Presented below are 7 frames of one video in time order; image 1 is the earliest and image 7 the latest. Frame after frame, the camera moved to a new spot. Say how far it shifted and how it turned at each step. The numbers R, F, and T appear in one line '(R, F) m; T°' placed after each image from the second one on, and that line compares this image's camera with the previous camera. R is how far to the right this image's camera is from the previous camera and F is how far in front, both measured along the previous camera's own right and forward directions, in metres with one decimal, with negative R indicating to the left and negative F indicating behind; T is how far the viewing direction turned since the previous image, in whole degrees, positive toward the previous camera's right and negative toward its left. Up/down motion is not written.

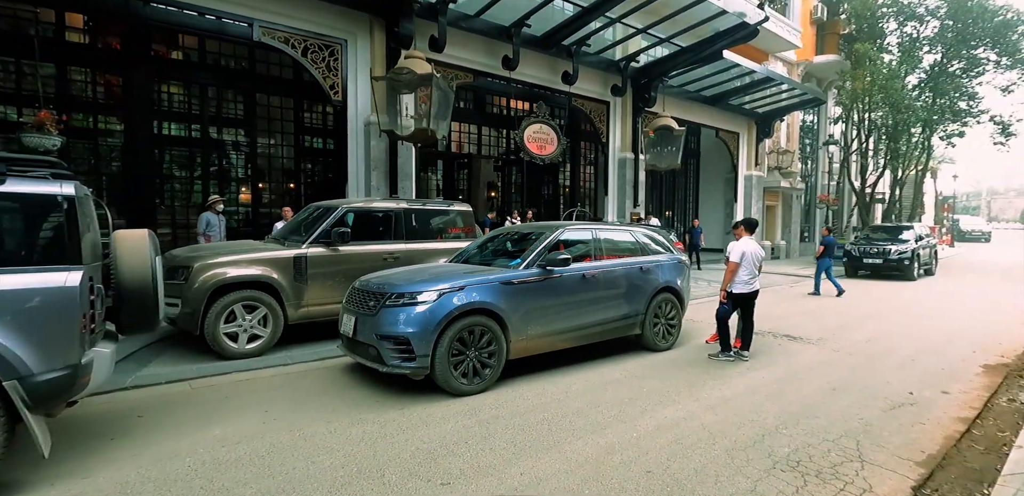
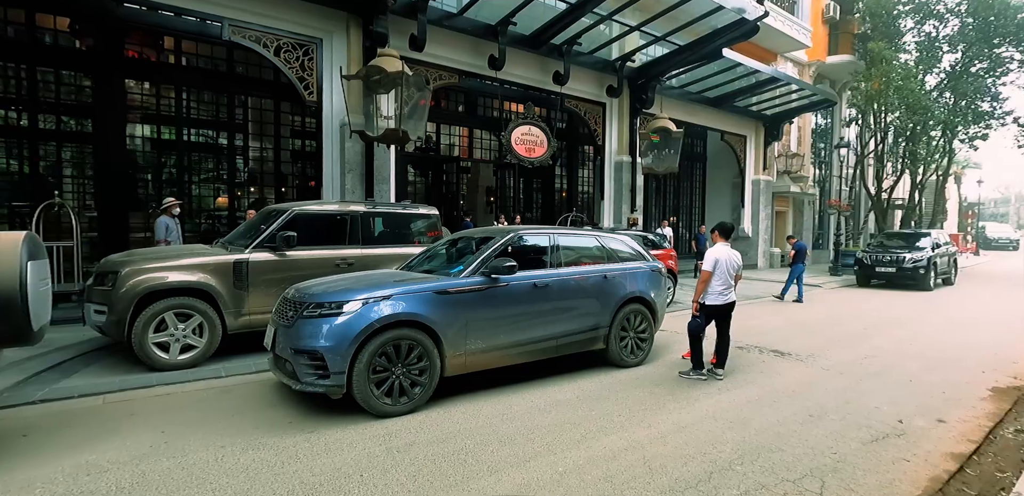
(+0.7, +0.5) m; -2°
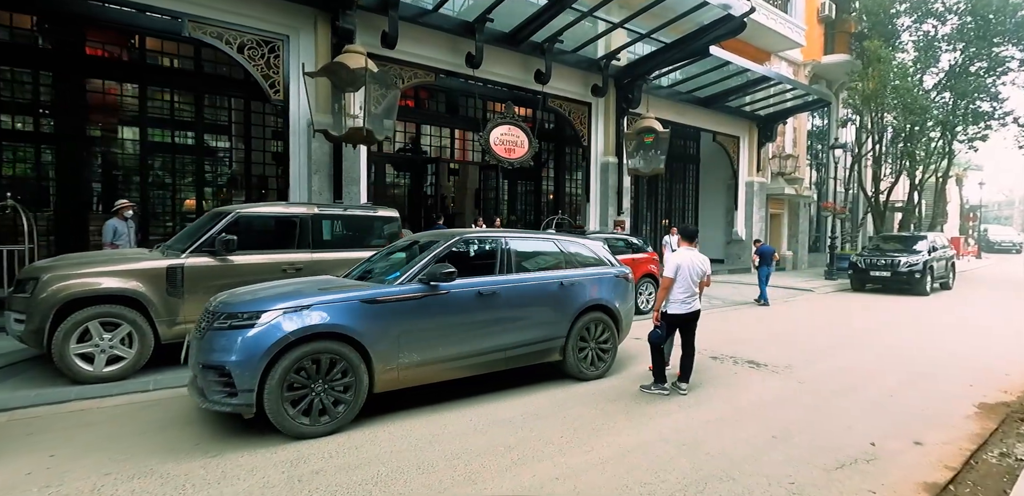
(+0.6, +0.4) m; 0°
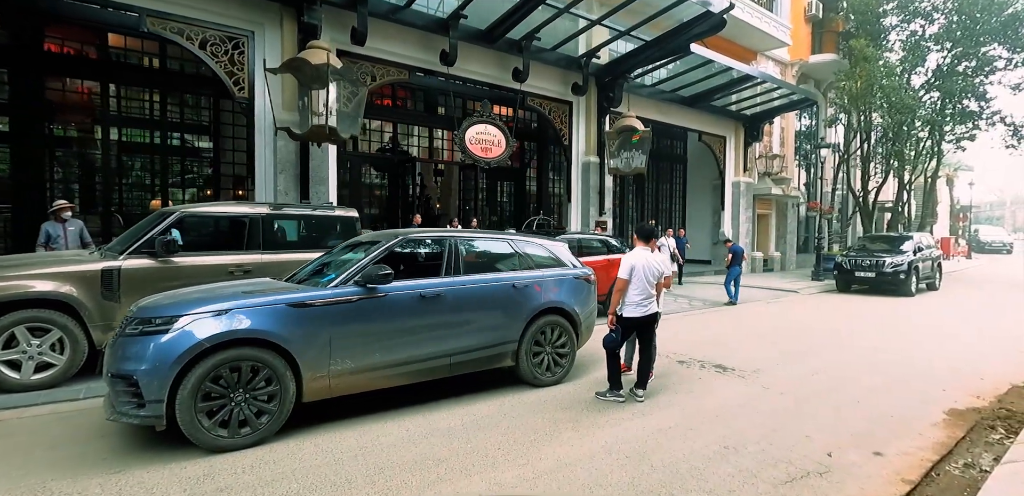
(+0.5, +0.2) m; 0°
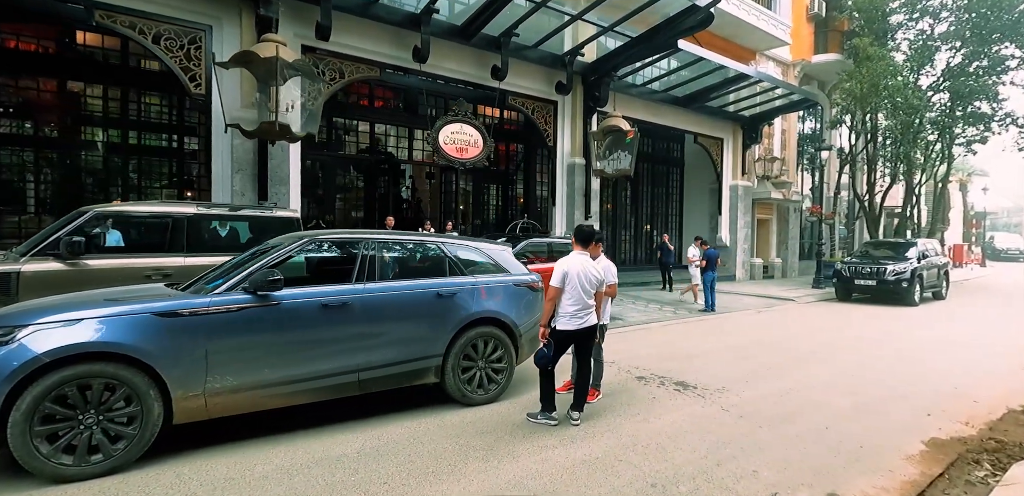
(+0.8, +0.5) m; -1°
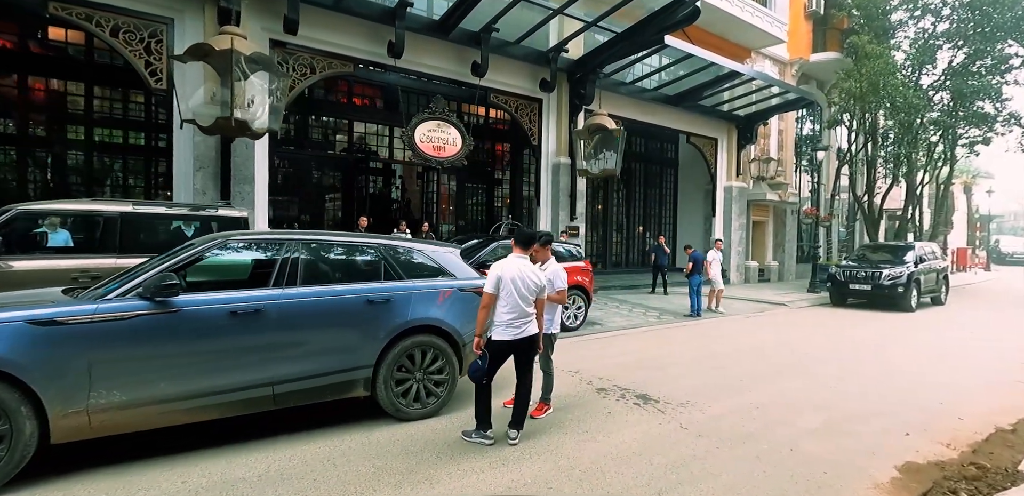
(+0.5, +0.4) m; -1°
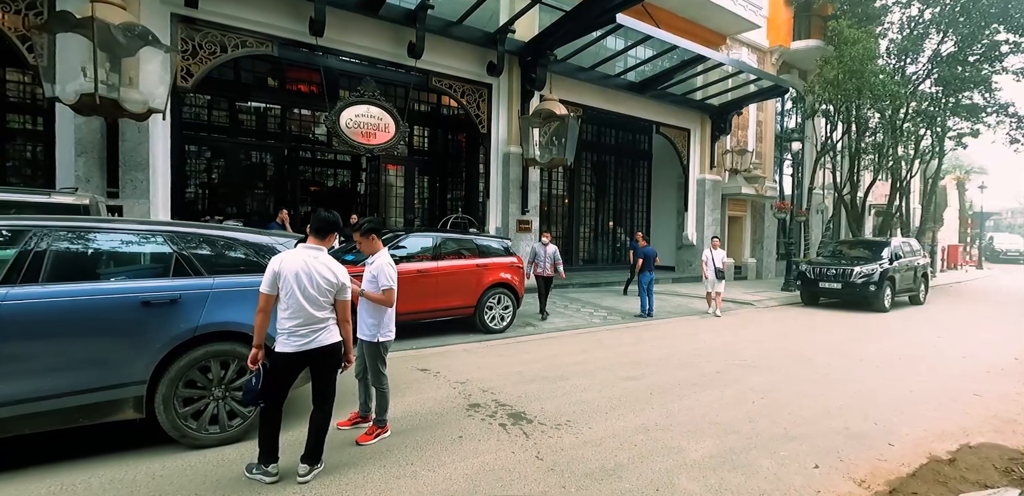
(+1.3, +0.8) m; 0°
